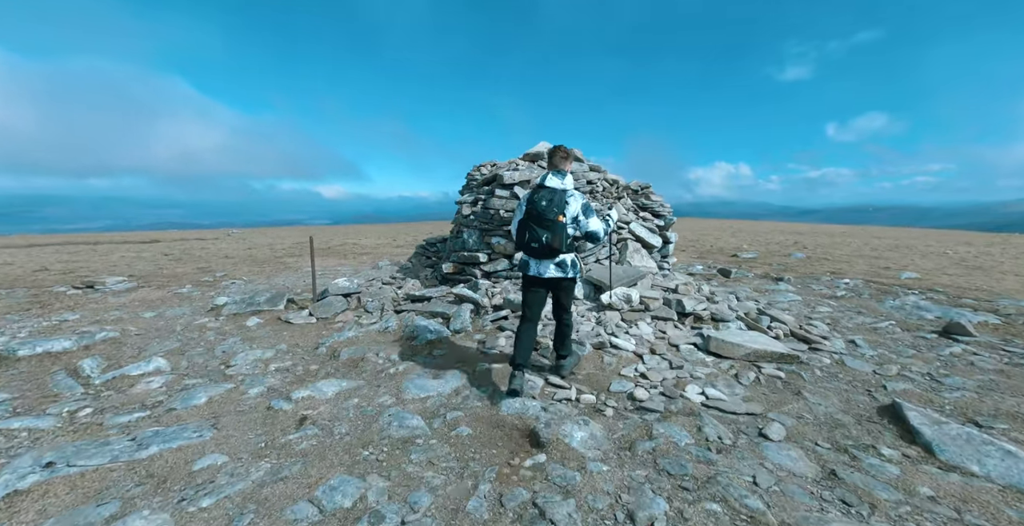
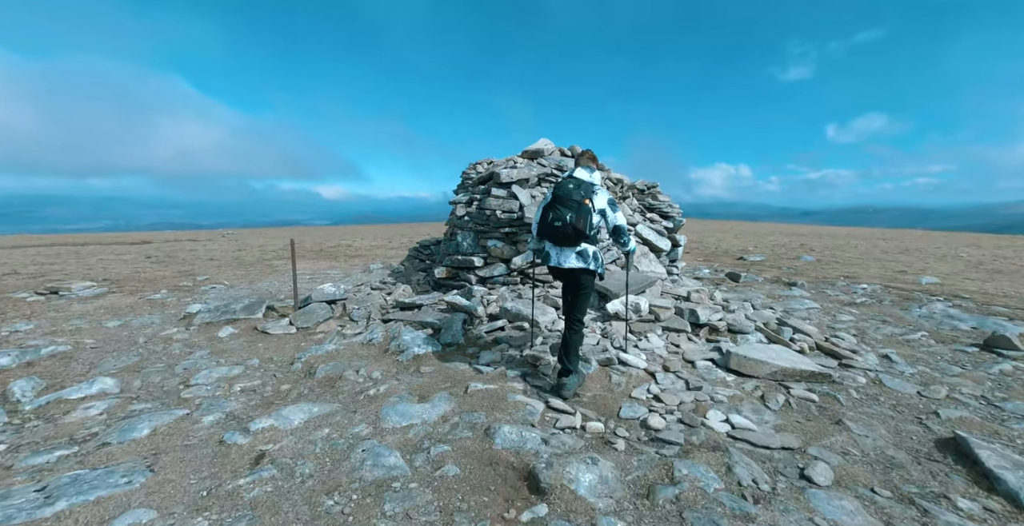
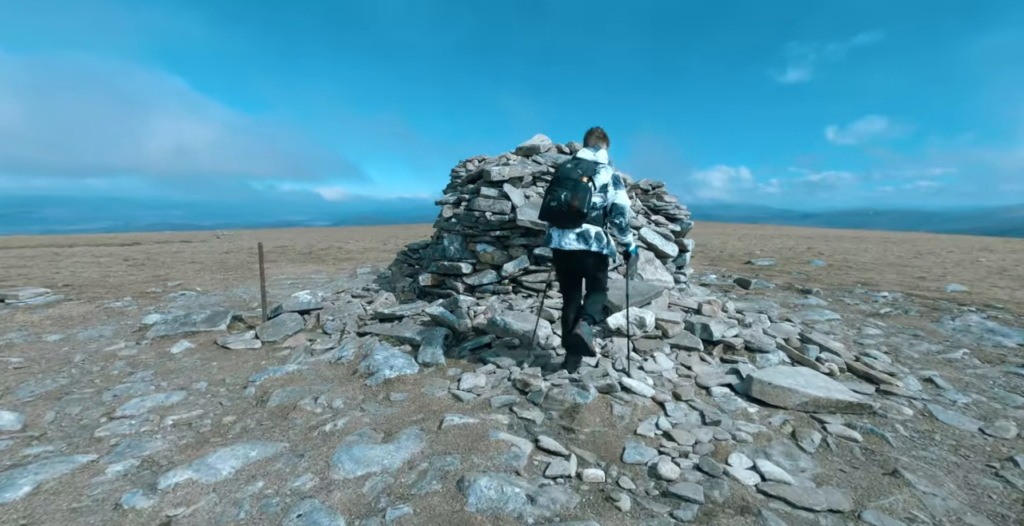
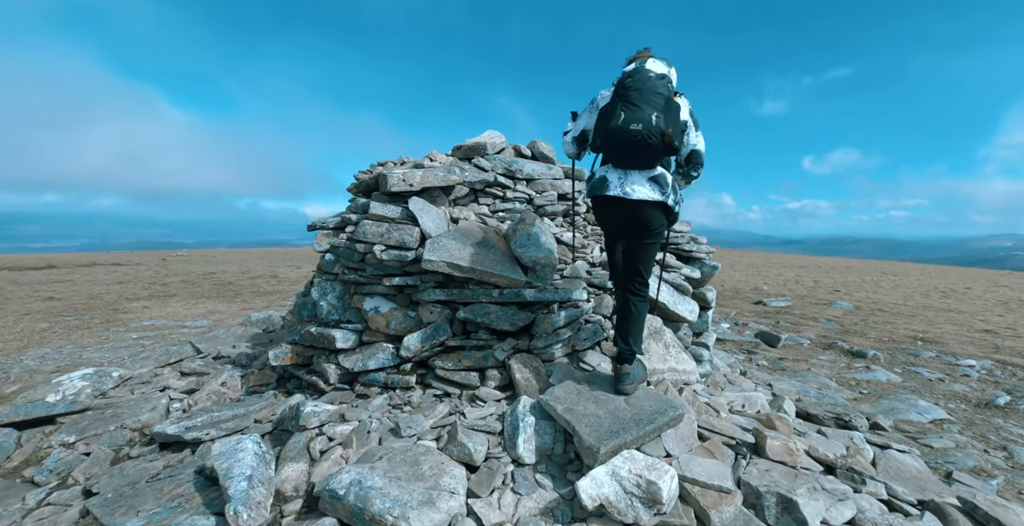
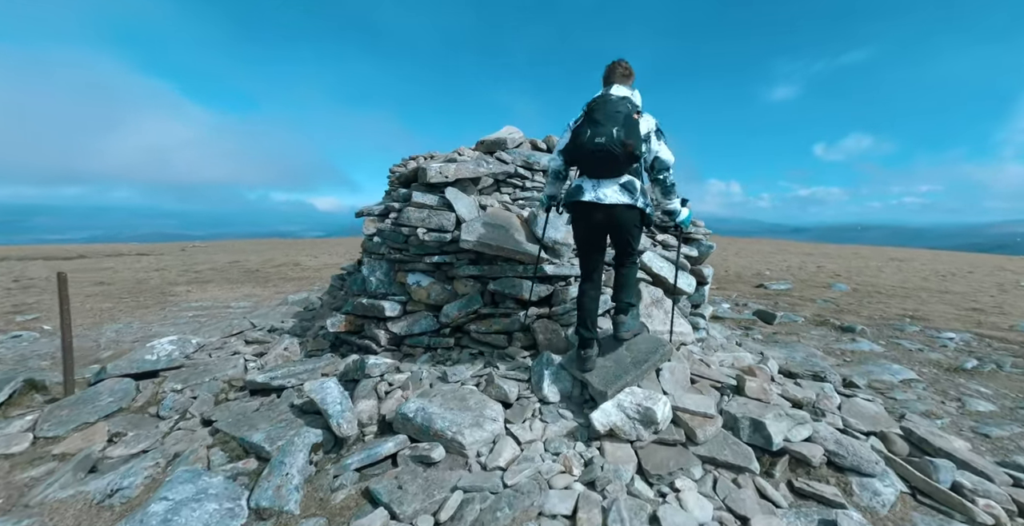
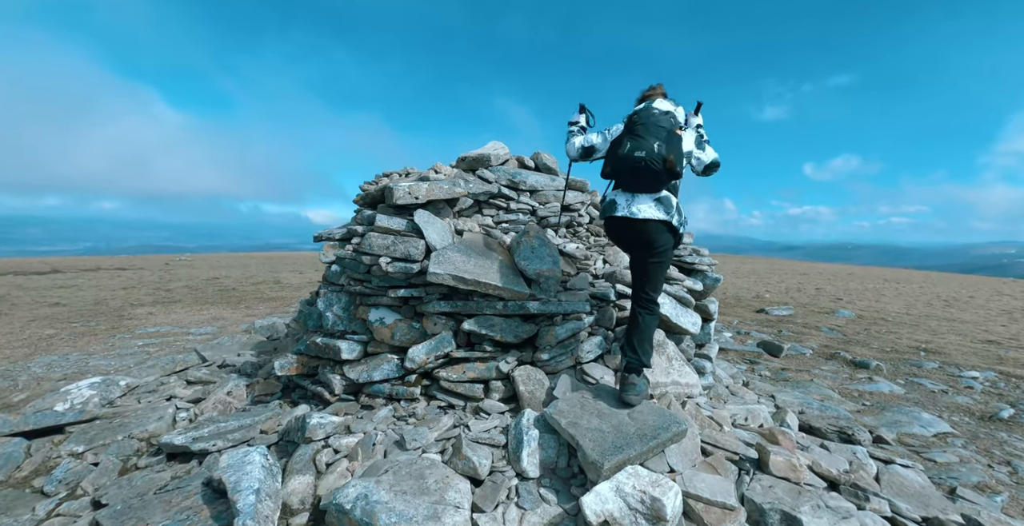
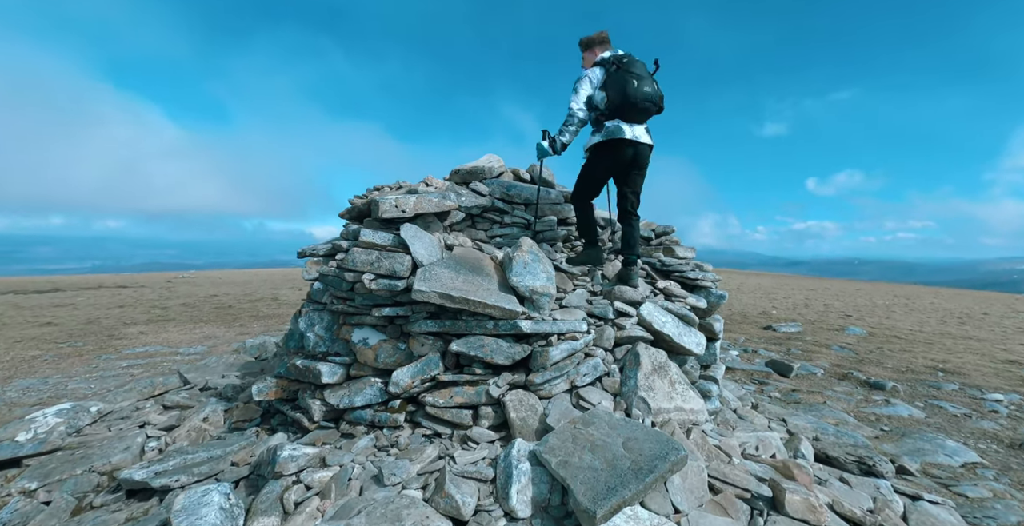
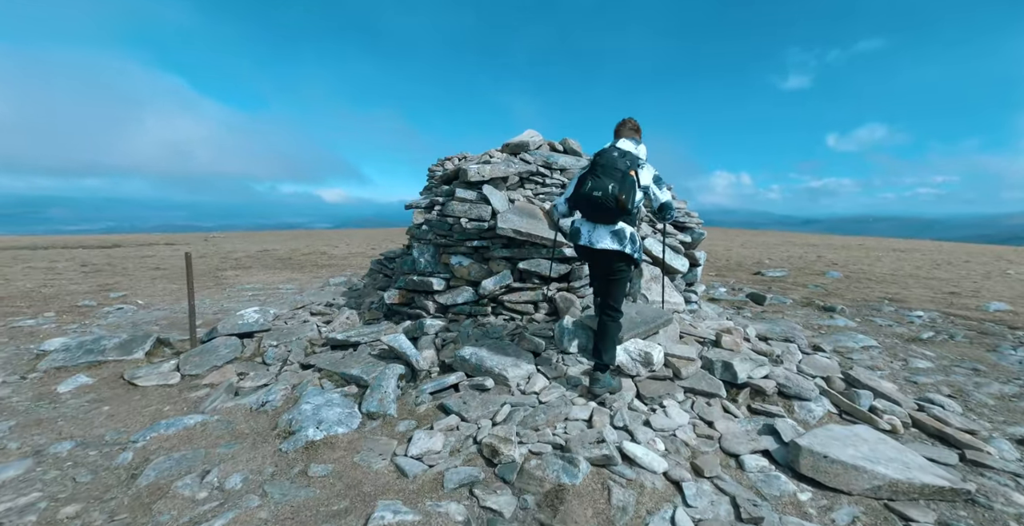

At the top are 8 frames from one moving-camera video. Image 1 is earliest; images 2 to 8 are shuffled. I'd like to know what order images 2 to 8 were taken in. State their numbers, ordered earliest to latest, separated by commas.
2, 3, 8, 5, 4, 6, 7
